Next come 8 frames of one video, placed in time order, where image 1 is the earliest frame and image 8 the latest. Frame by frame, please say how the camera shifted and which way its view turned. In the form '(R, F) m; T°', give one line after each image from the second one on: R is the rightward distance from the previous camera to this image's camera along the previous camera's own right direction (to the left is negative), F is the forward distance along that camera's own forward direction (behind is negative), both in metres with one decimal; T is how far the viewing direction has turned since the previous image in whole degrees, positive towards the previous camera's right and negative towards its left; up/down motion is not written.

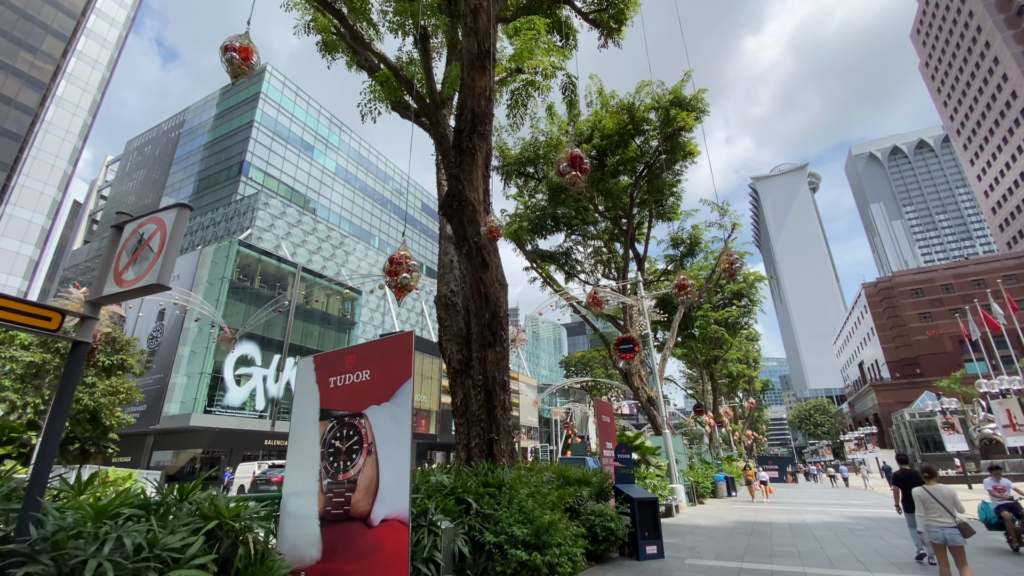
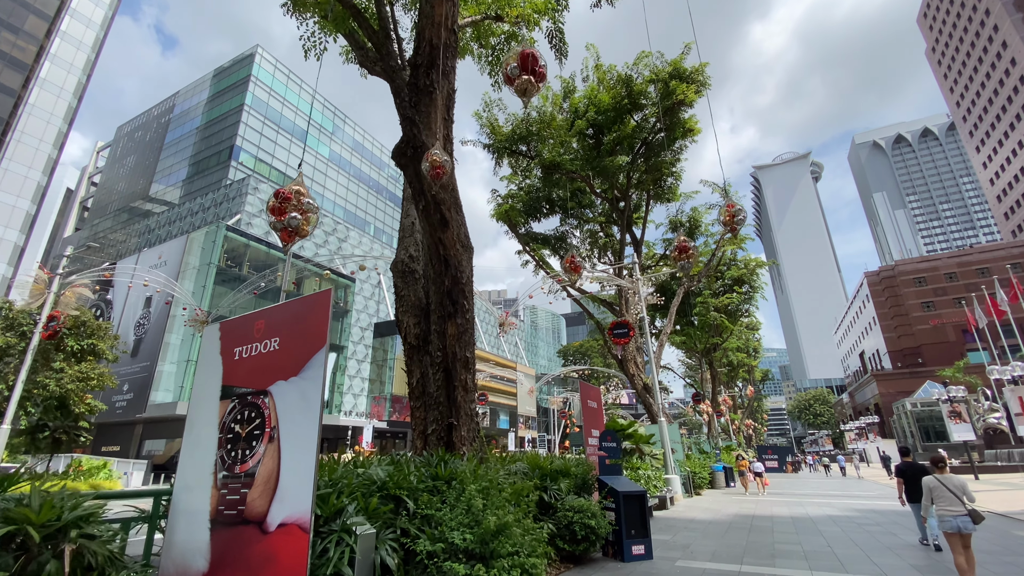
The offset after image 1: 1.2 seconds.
(+0.3, +0.7) m; 0°
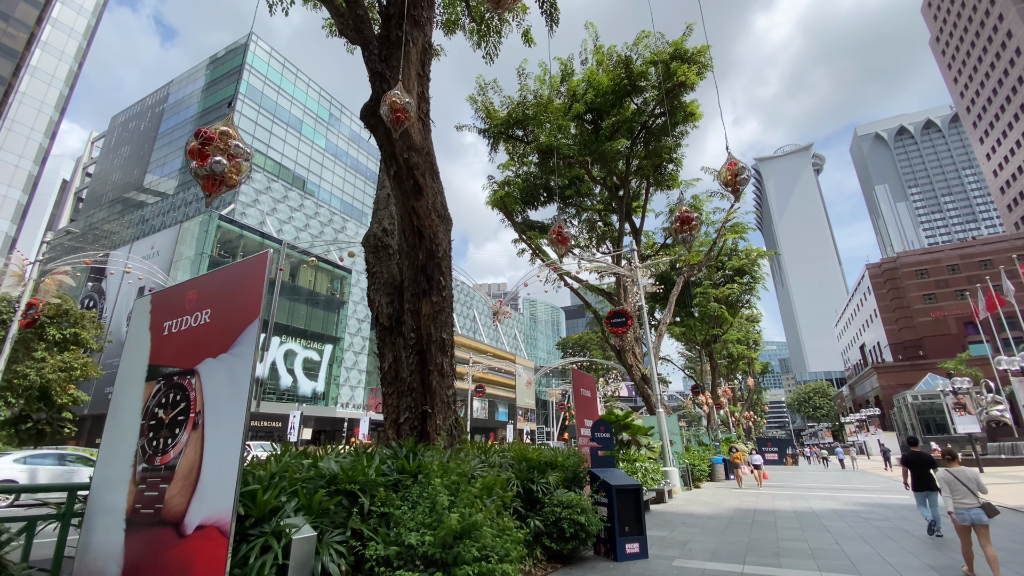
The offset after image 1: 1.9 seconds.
(+0.2, +0.4) m; 0°
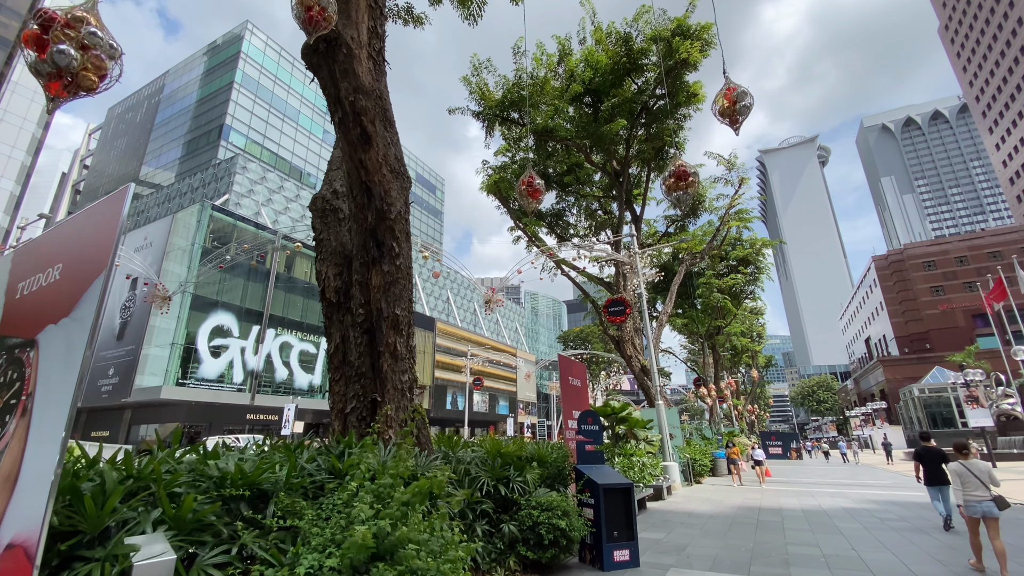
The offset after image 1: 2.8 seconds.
(+0.3, +0.5) m; 0°
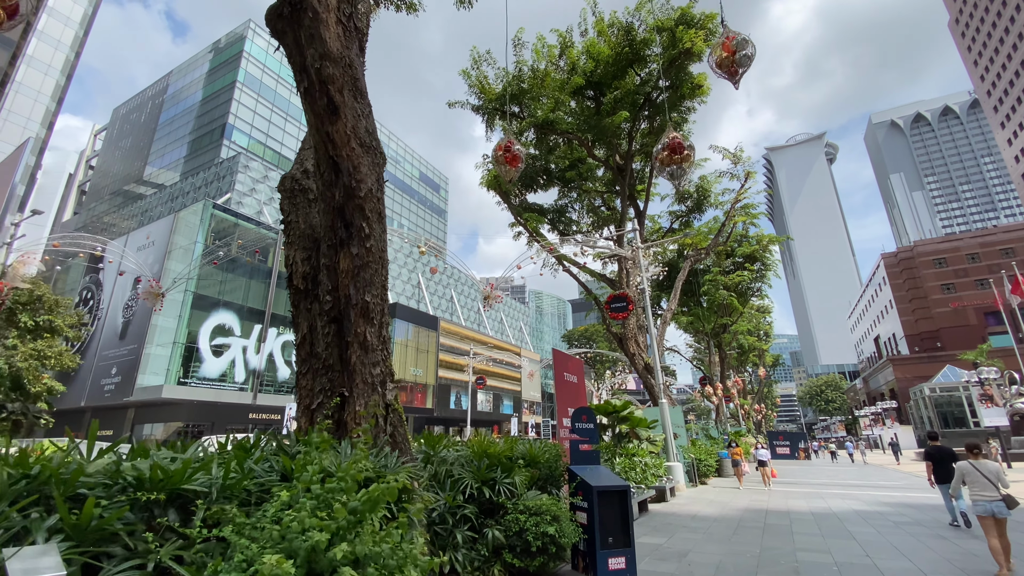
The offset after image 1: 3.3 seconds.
(+0.1, +0.3) m; -1°
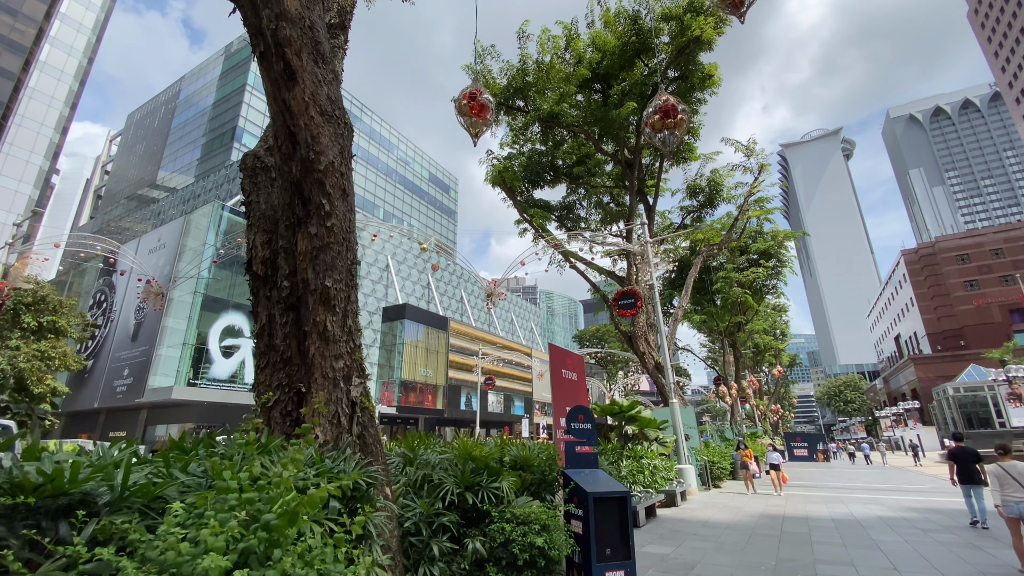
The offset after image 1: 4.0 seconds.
(+0.2, +0.3) m; -1°
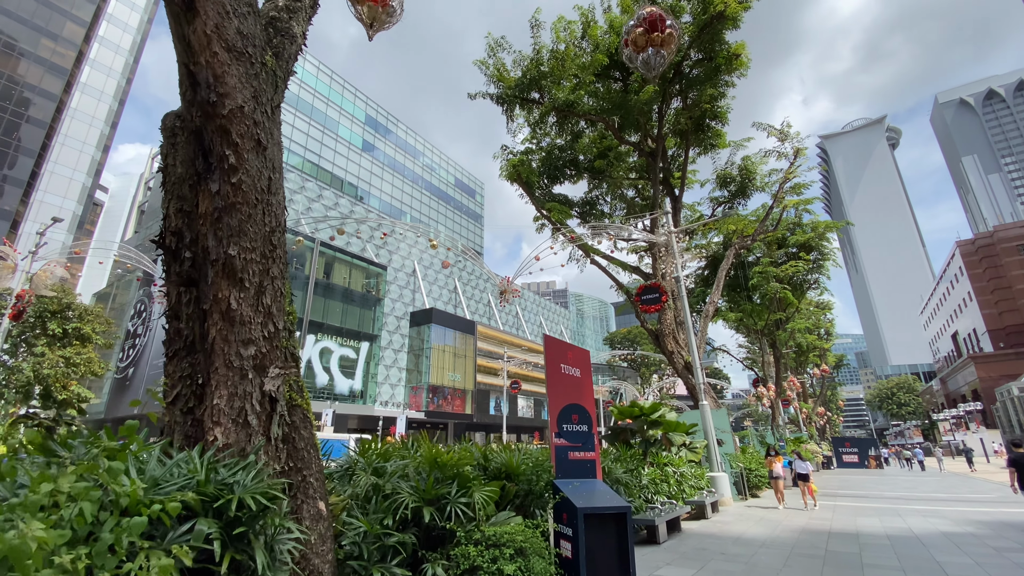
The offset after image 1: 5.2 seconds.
(+0.4, +0.5) m; -4°
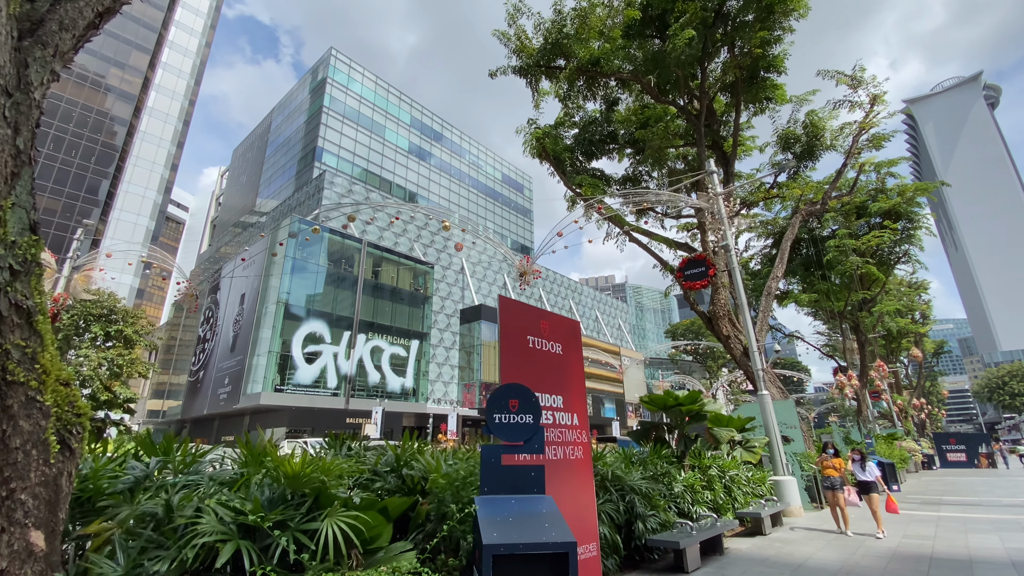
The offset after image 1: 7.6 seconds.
(+0.7, +1.0) m; -7°
